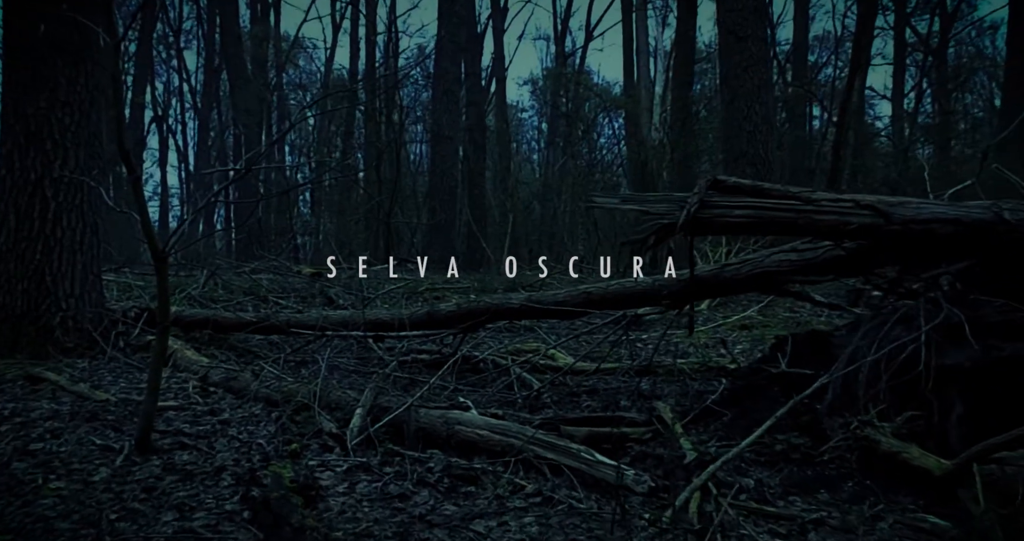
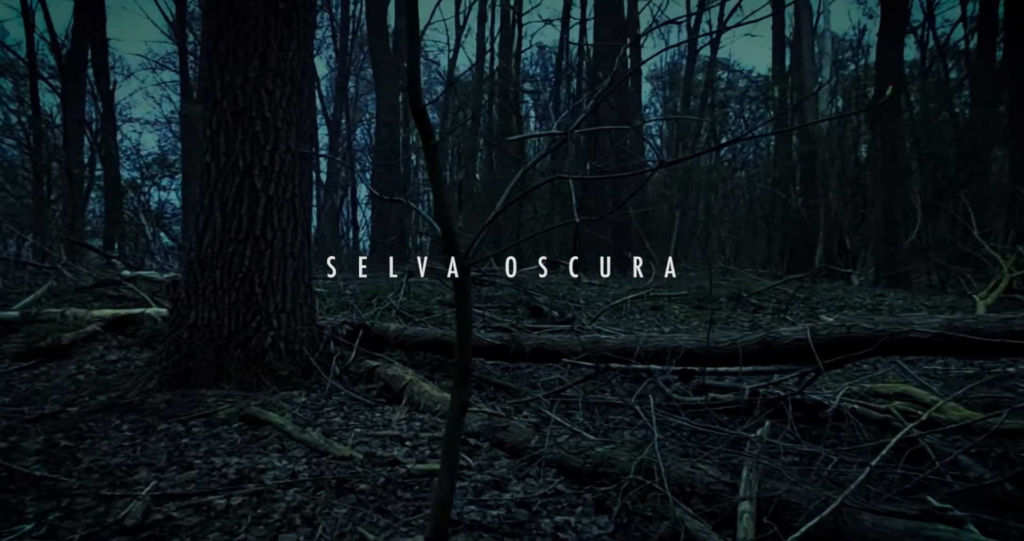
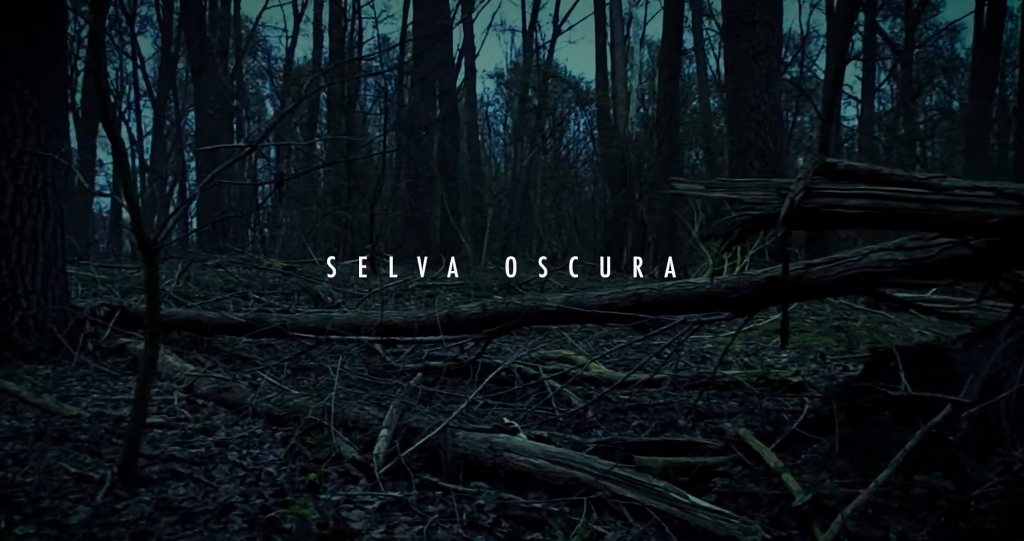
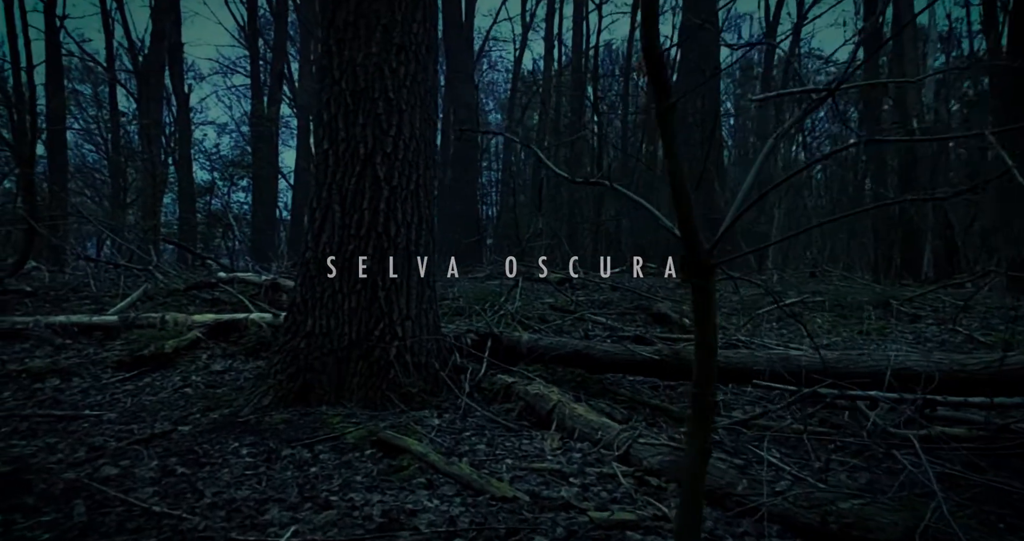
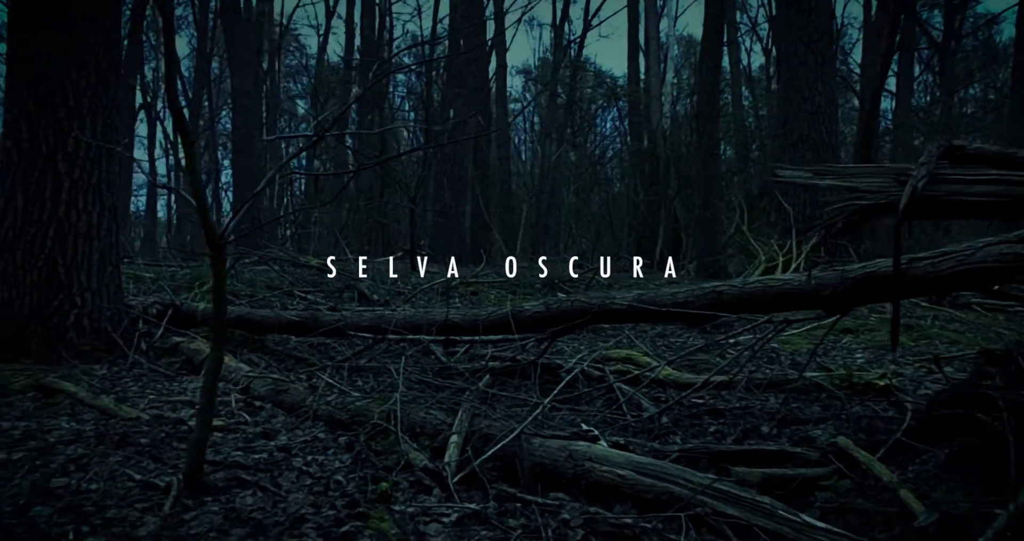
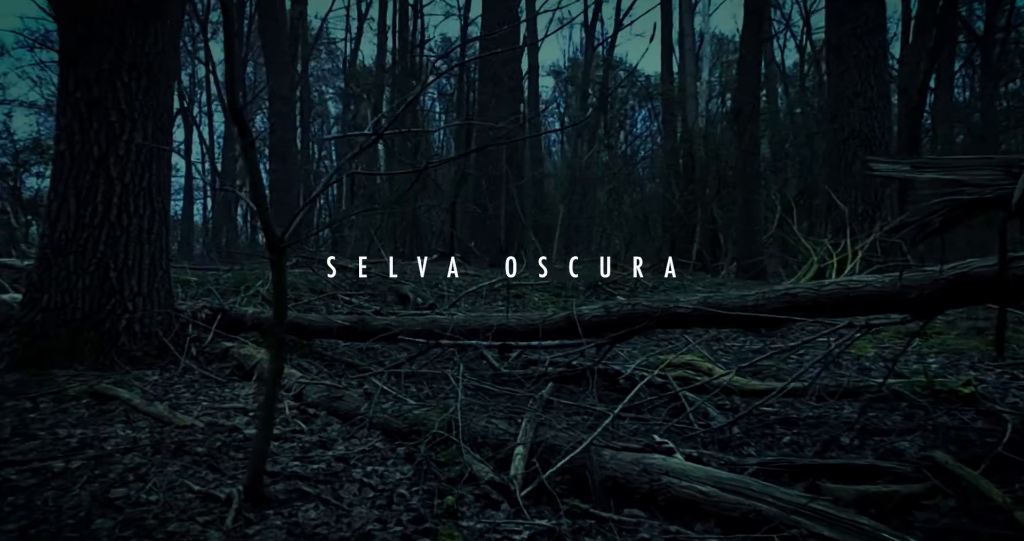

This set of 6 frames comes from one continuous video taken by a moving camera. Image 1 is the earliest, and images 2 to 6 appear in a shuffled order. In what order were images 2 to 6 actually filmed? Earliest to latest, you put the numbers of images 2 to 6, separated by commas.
3, 5, 6, 2, 4
